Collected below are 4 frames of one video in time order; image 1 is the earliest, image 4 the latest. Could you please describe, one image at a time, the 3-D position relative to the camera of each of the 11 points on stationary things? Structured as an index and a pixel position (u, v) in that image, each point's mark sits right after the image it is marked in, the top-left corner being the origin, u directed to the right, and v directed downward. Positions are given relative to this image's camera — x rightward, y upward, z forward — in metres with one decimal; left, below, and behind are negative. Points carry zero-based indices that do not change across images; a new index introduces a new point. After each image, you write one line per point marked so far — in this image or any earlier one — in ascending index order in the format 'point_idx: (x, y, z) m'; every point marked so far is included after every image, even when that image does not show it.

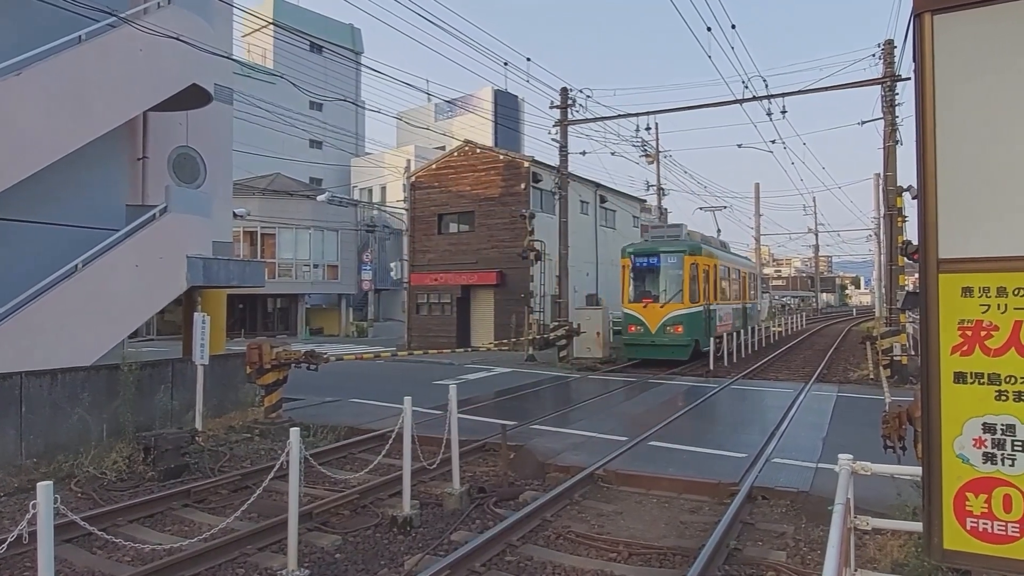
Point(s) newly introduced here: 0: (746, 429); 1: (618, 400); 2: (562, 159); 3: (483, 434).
0: (+3.3, -1.9, +9.9) m
1: (+1.9, -1.9, +12.1) m
2: (+1.2, +3.3, +17.6) m
3: (-0.3, -1.9, +9.8) m
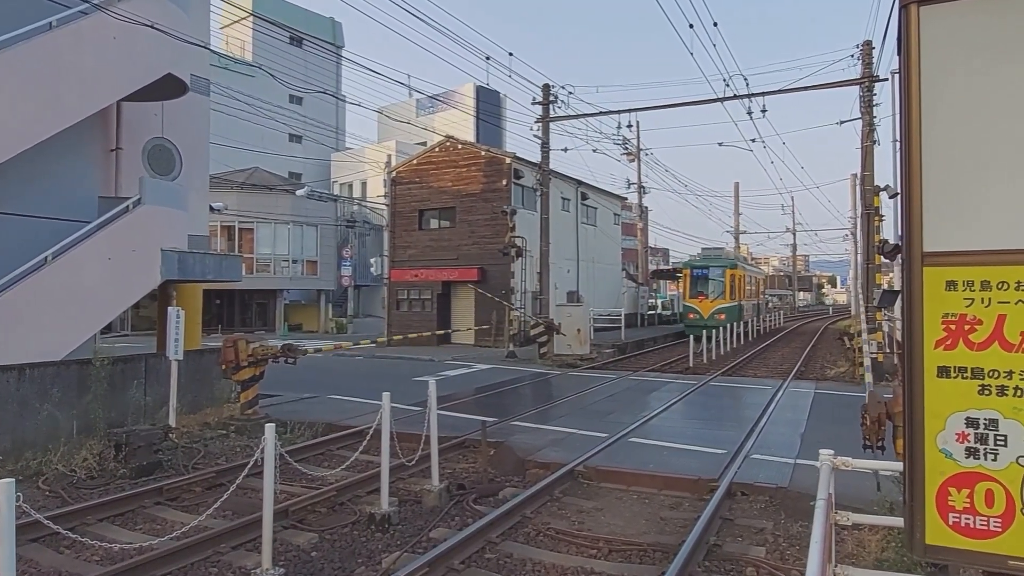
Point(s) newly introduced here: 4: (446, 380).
0: (+3.1, -1.8, +9.9) m
1: (+1.5, -1.8, +12.1) m
2: (+0.8, +3.3, +17.6) m
3: (-0.6, -1.9, +9.7) m
4: (-1.3, -1.8, +13.7) m
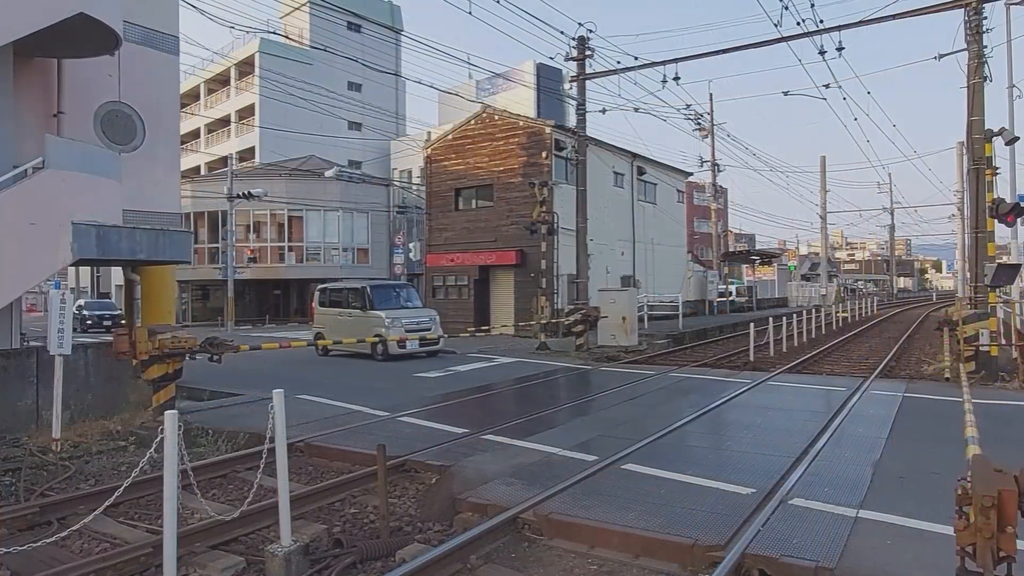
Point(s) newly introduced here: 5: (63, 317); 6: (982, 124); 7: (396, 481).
0: (+3.0, -1.5, +7.8) m
1: (+1.8, -1.5, +10.1) m
2: (+1.6, +3.7, +15.6) m
3: (-0.6, -1.6, +8.0) m
4: (-0.9, -1.5, +12.0) m
5: (-4.3, -0.3, +6.7) m
6: (+6.9, +2.4, +10.3) m
7: (-0.9, -1.5, +5.6) m
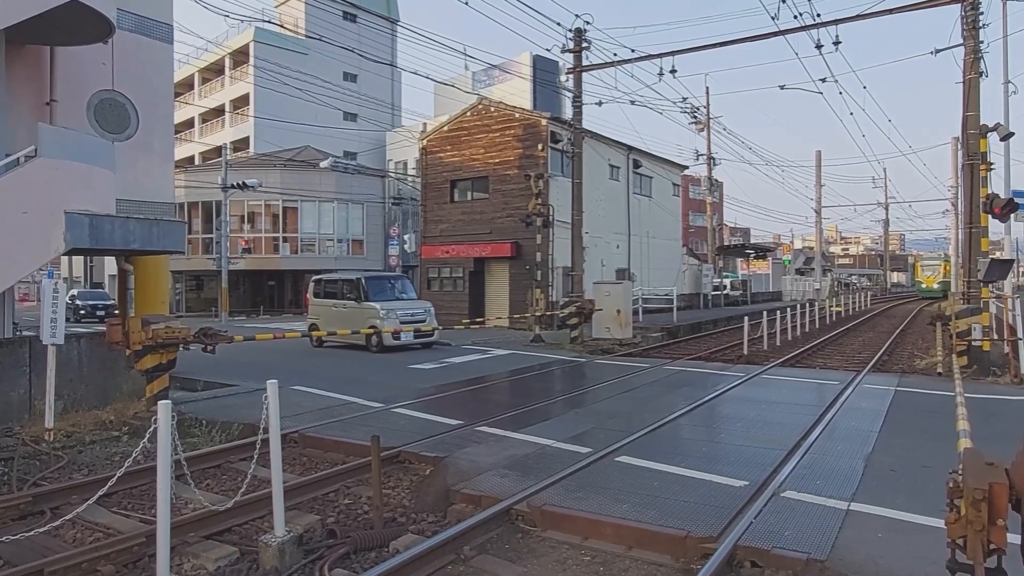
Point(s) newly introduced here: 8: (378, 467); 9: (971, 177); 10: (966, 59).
0: (+3.0, -1.5, +7.8) m
1: (+1.7, -1.4, +10.1) m
2: (+1.5, +3.9, +15.6) m
3: (-0.7, -1.5, +8.0) m
4: (-1.0, -1.4, +12.0) m
5: (-4.3, -0.2, +6.7) m
6: (+6.8, +2.5, +10.3) m
7: (-1.0, -1.5, +5.6) m
8: (-0.8, -1.1, +4.2) m
9: (+6.7, +1.6, +10.3) m
10: (+6.7, +3.4, +10.5) m
